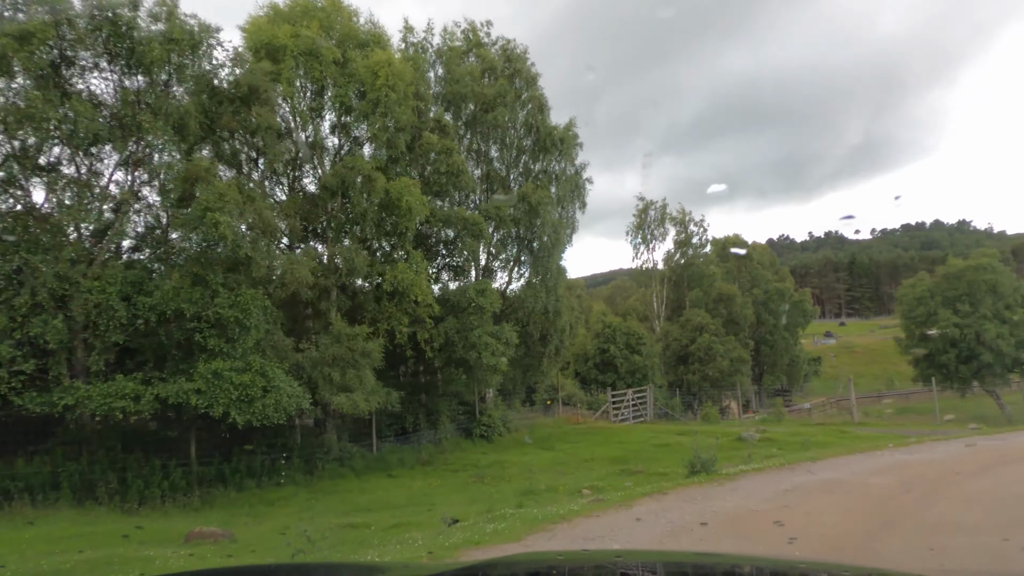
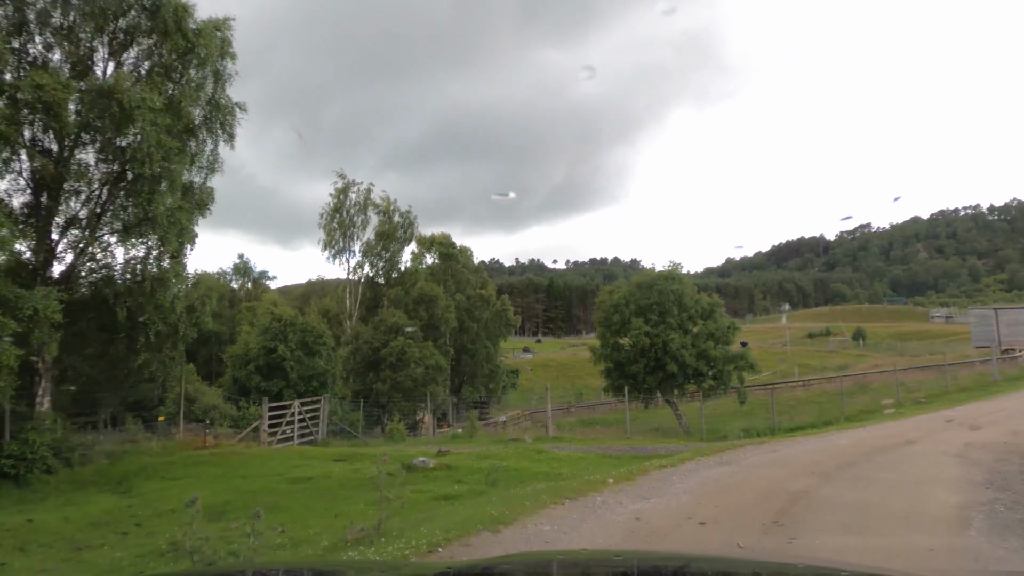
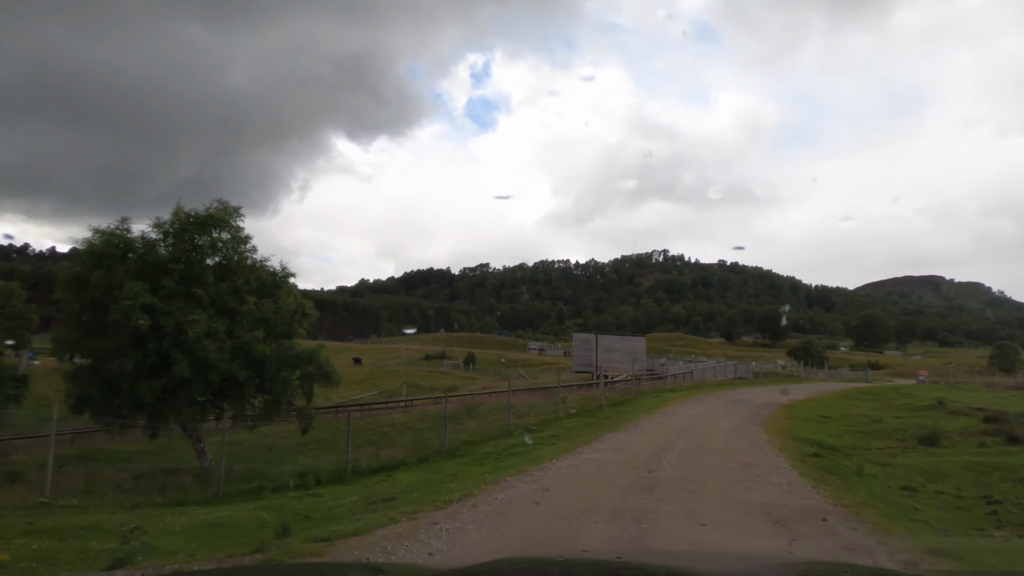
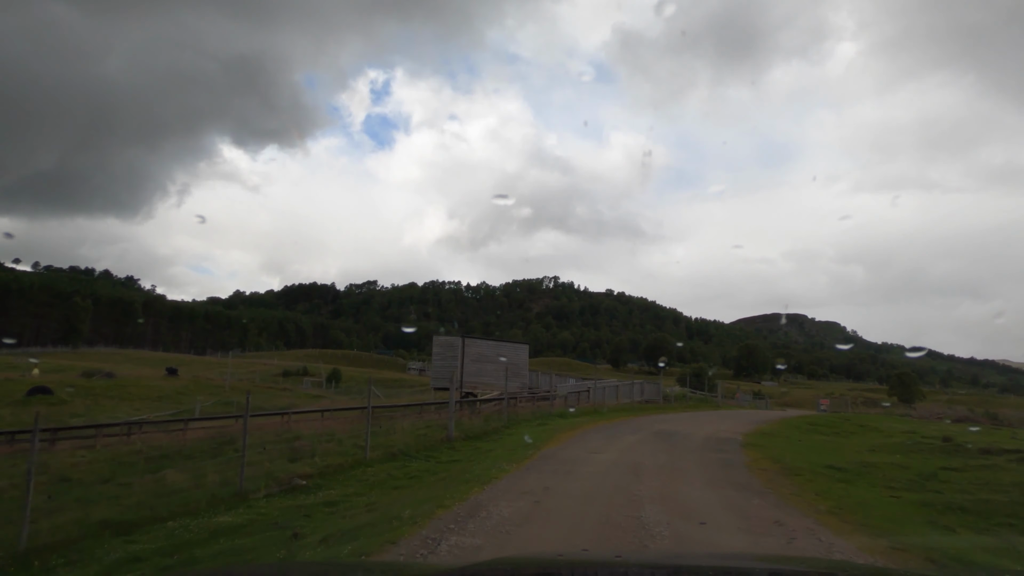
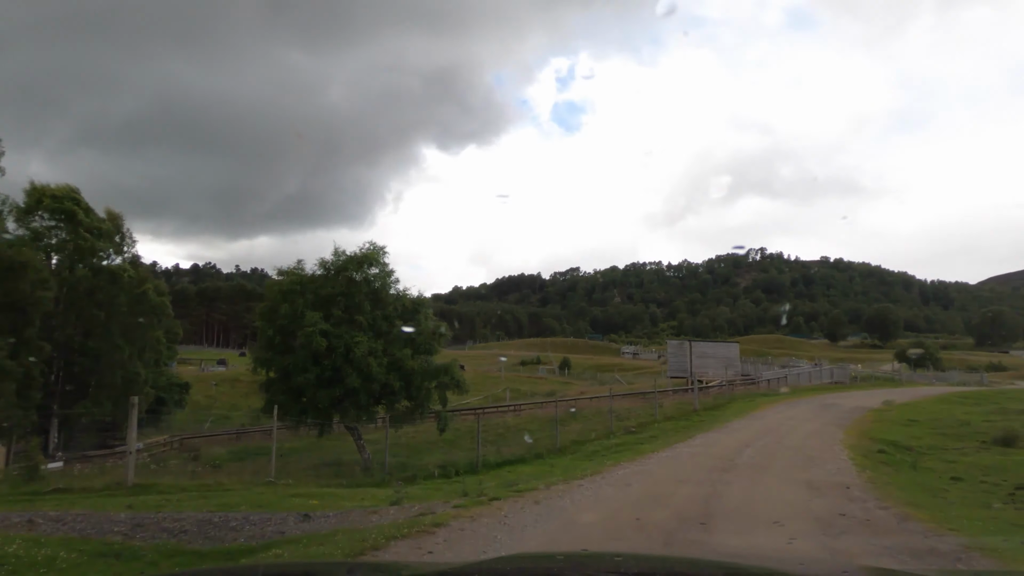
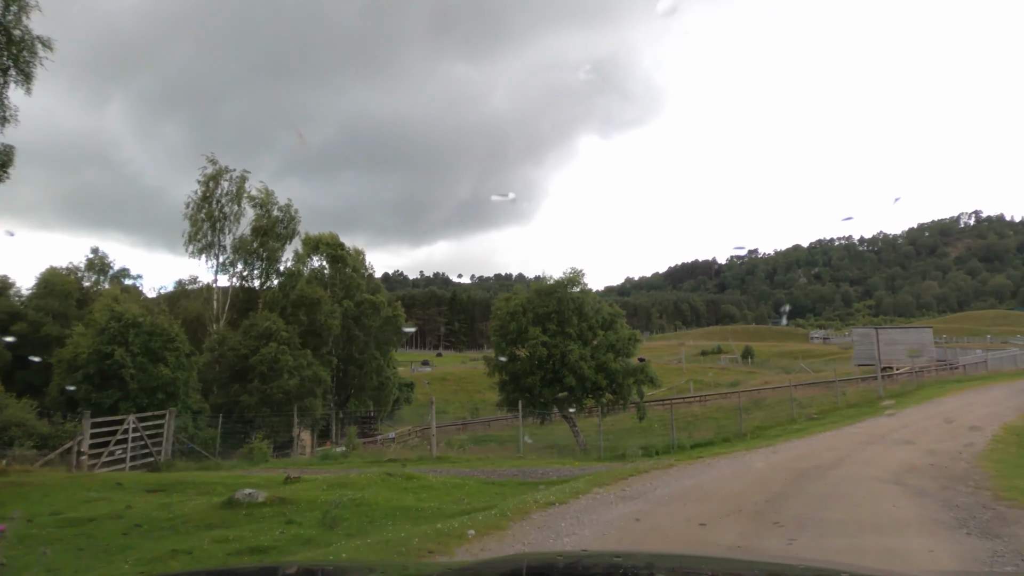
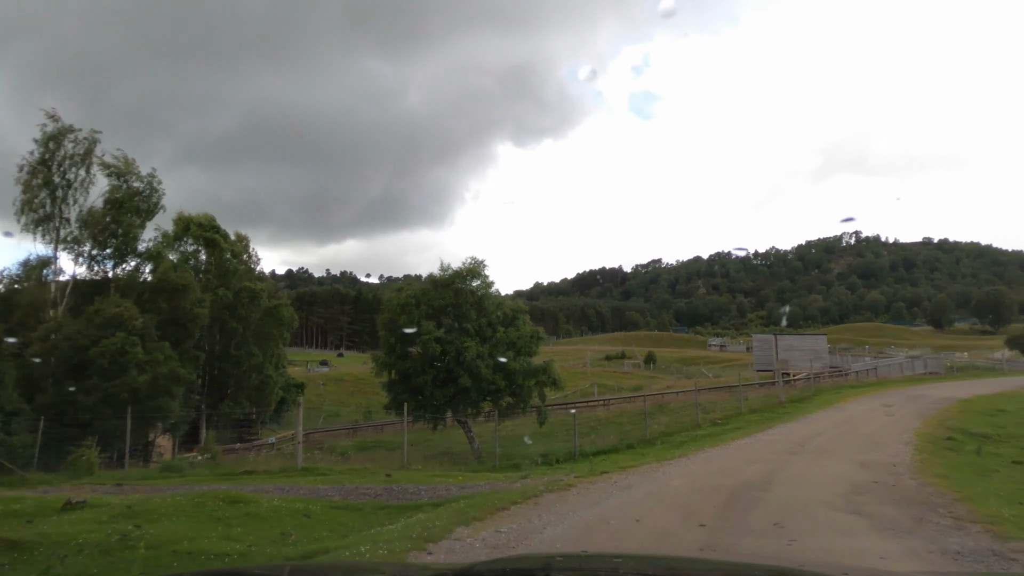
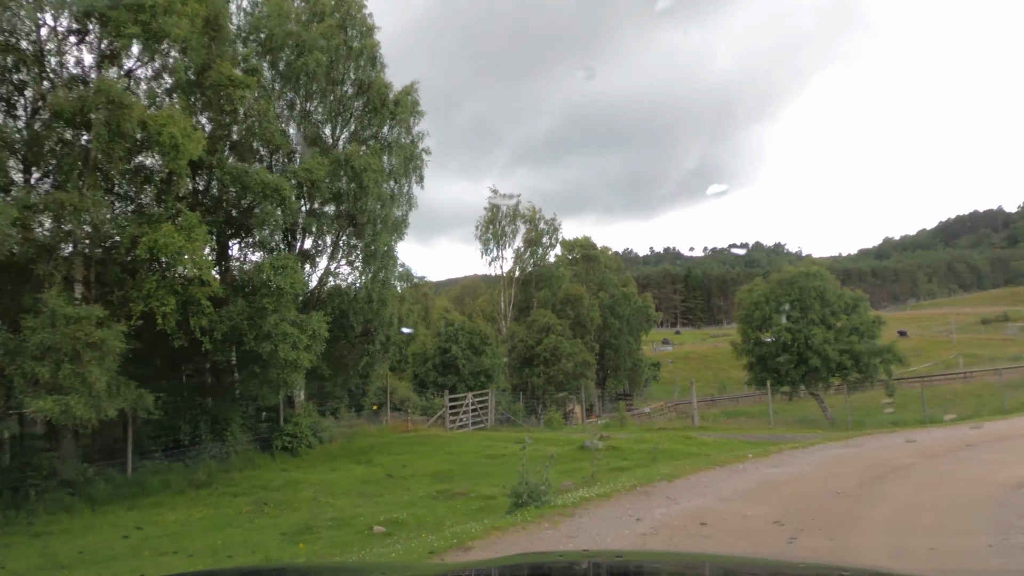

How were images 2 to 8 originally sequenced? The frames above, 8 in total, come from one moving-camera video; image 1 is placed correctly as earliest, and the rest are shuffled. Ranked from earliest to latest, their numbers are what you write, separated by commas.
8, 2, 6, 7, 5, 3, 4
